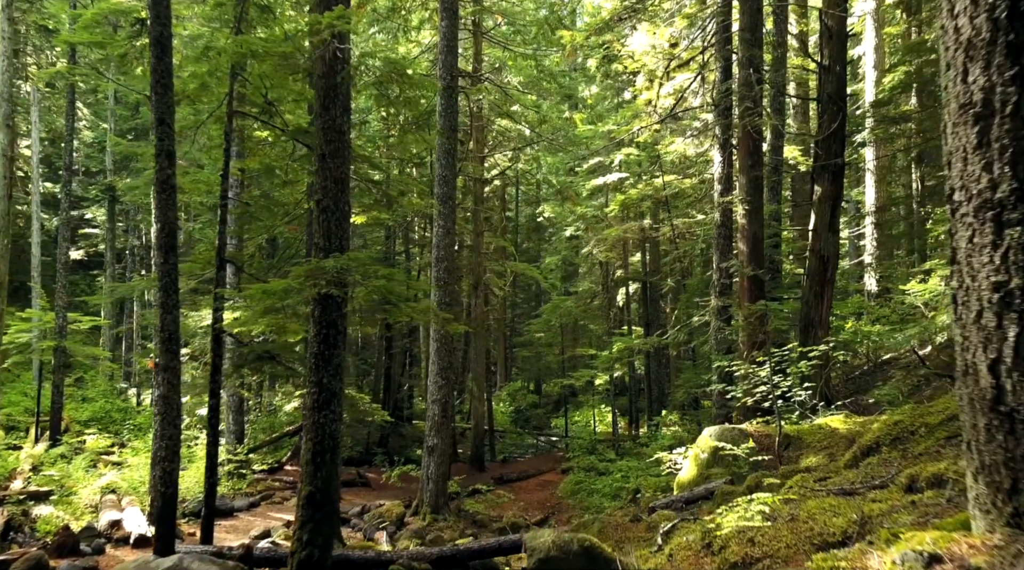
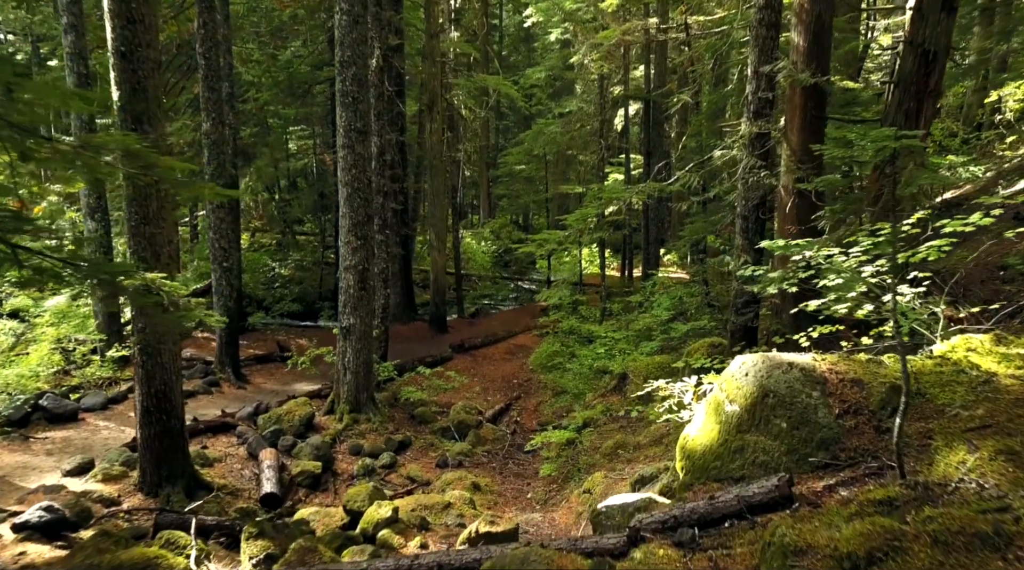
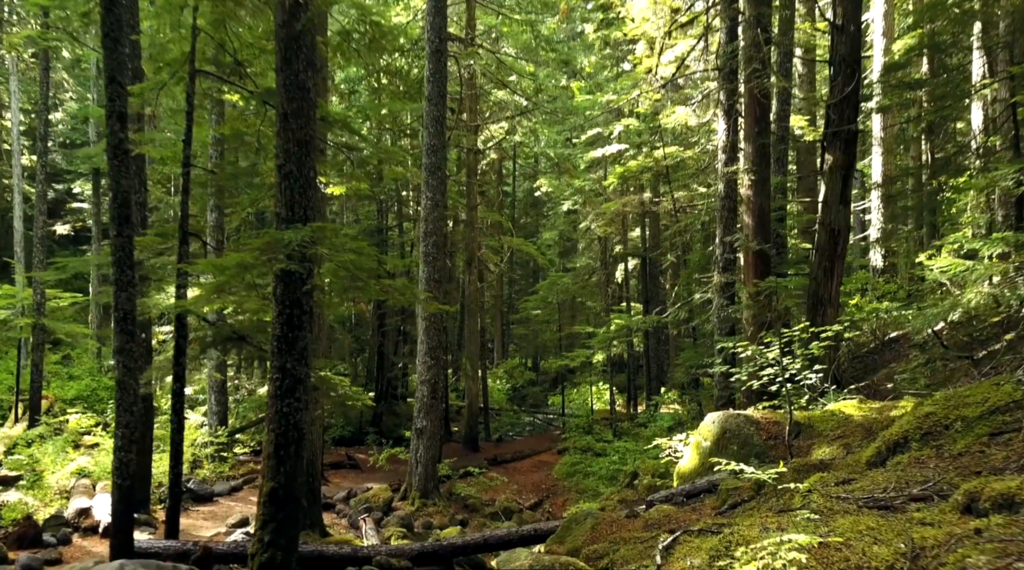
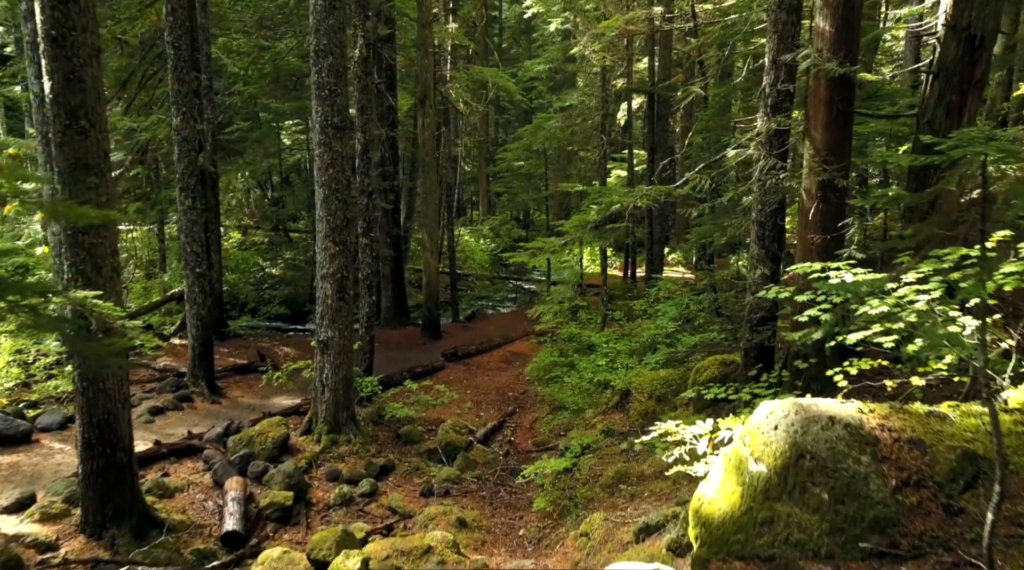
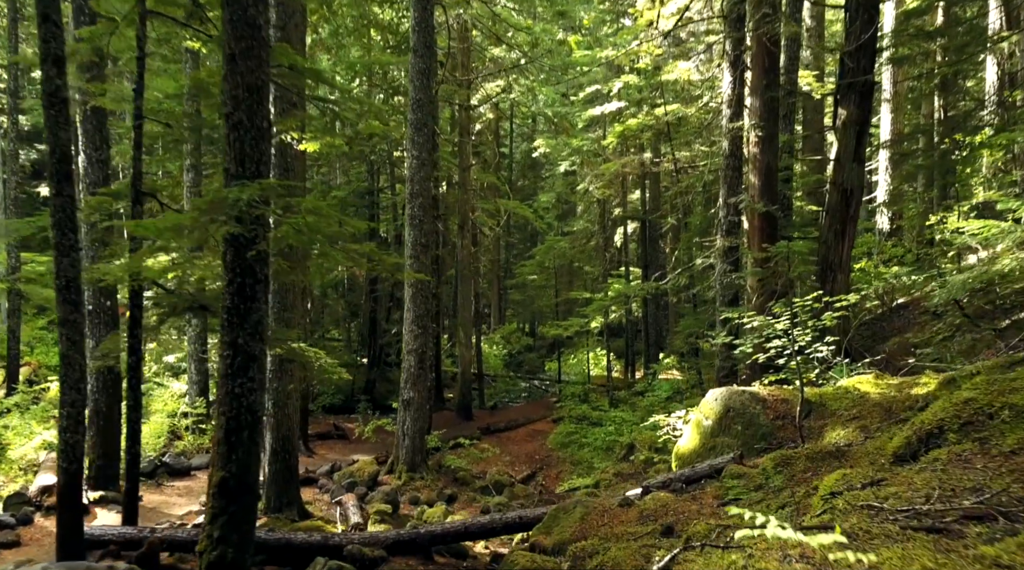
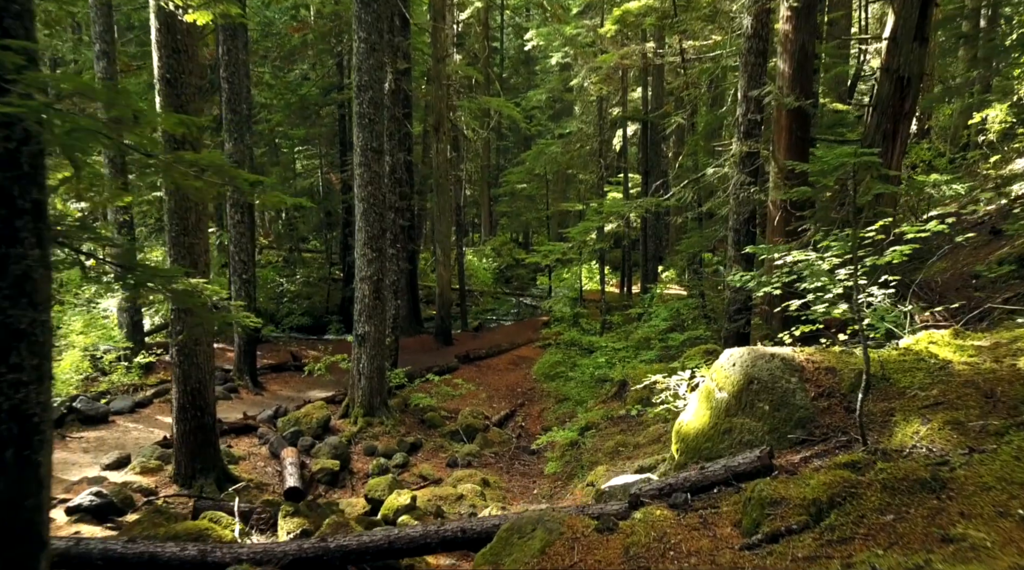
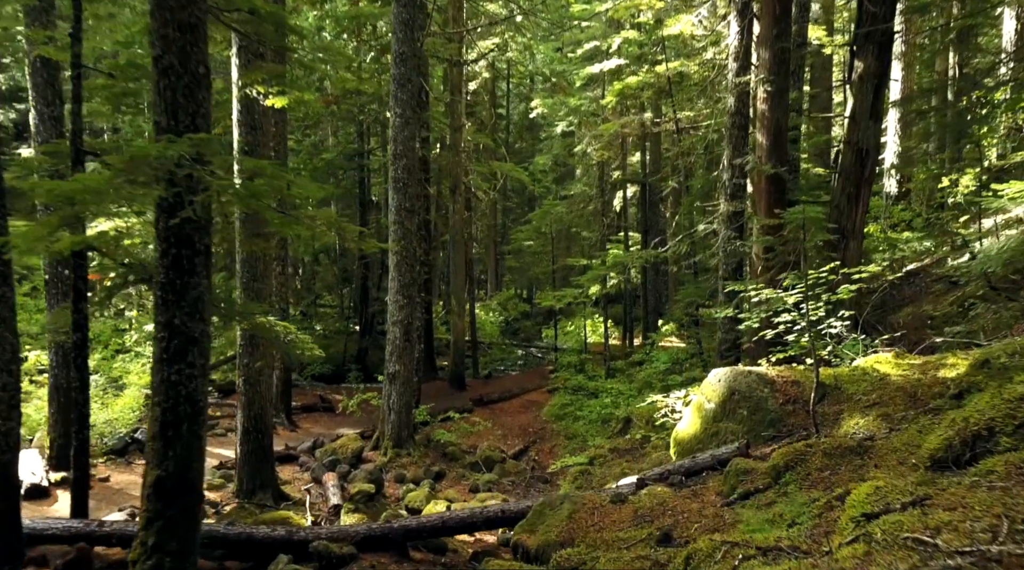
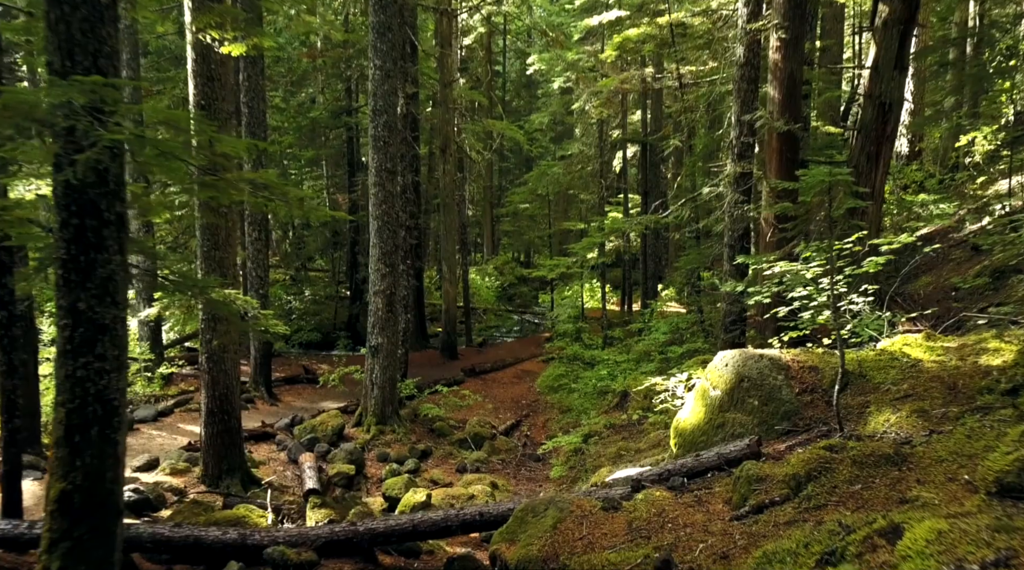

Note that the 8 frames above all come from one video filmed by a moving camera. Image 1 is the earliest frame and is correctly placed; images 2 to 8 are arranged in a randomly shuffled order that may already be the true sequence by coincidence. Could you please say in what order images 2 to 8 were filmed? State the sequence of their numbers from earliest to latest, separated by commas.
3, 5, 7, 8, 6, 2, 4
